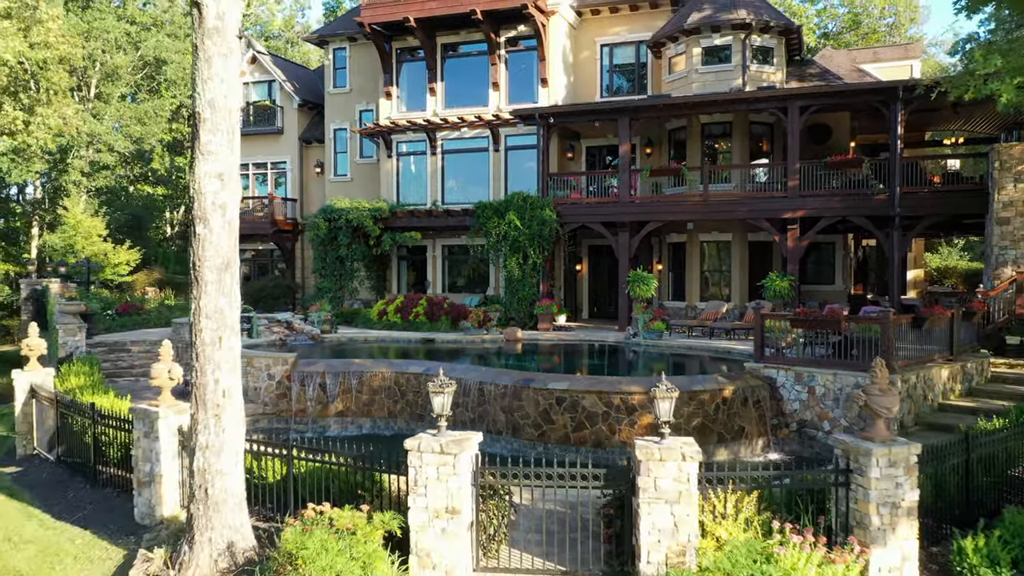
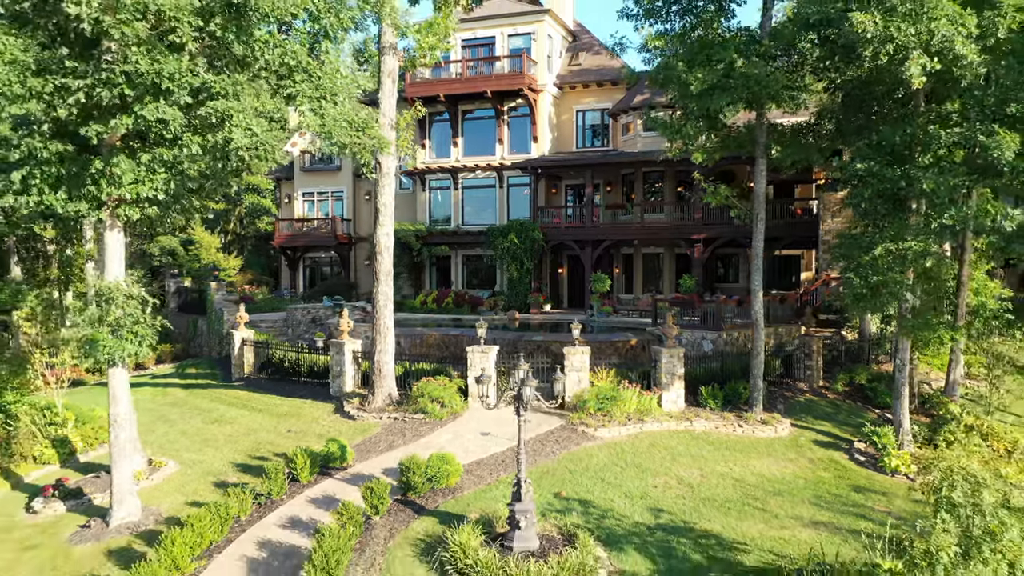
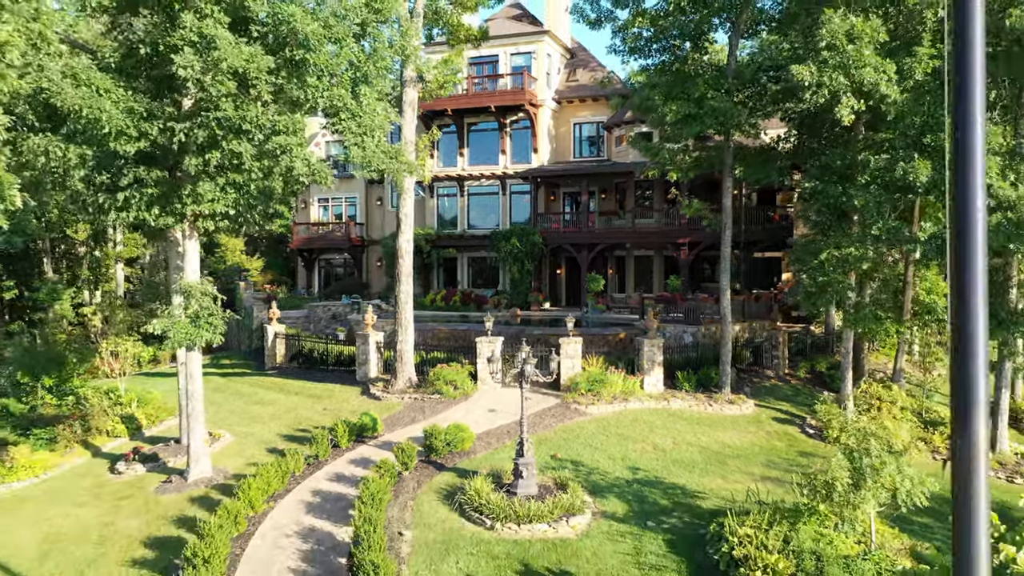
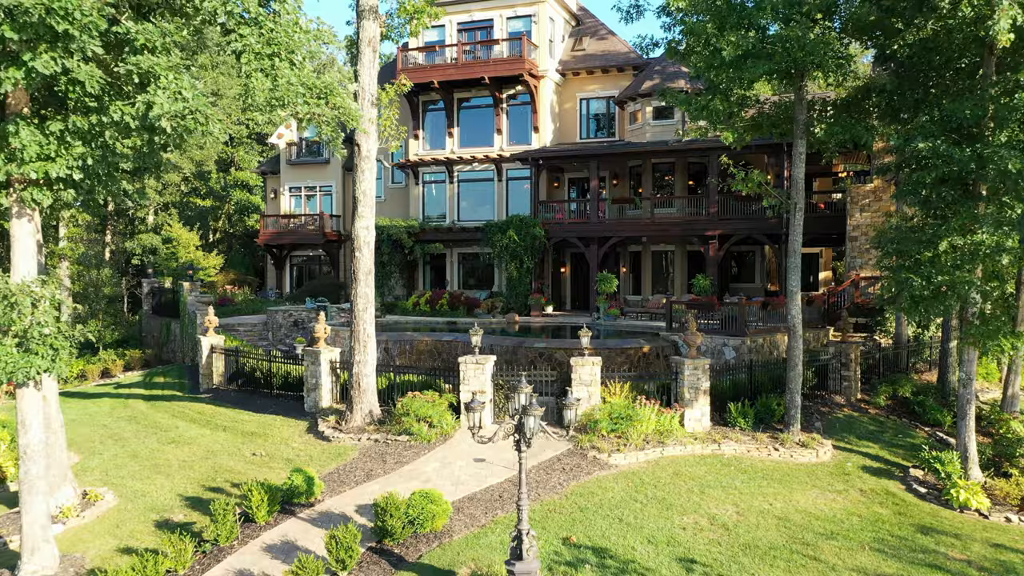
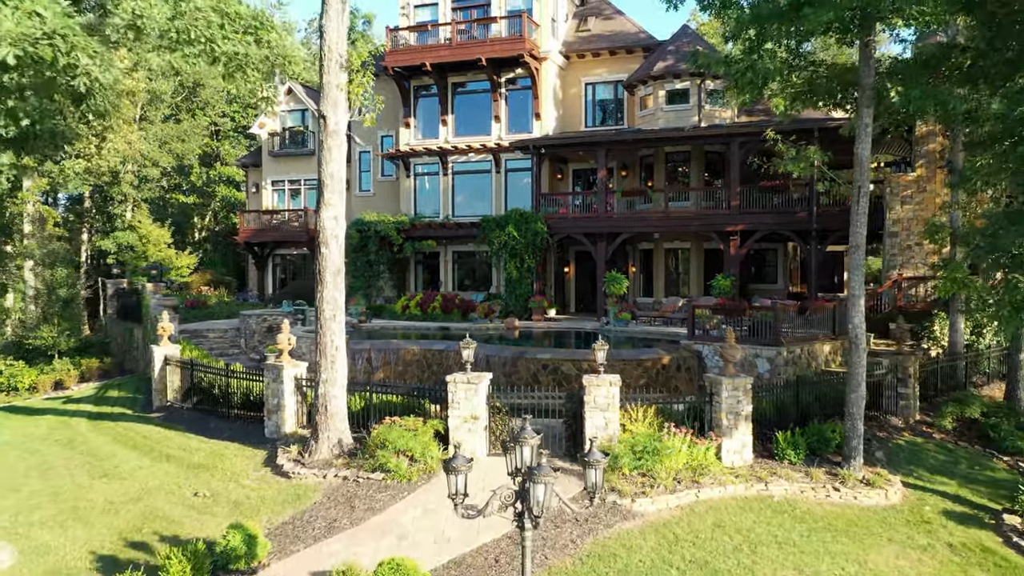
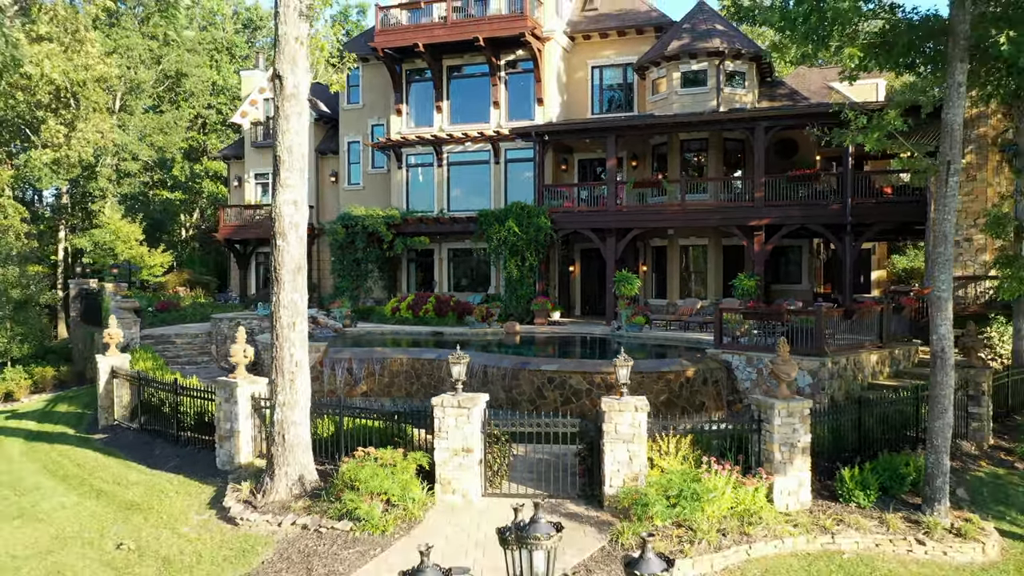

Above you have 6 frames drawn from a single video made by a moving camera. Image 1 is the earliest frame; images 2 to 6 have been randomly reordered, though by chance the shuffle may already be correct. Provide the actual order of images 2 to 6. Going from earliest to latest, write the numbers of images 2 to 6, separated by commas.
6, 5, 4, 2, 3
